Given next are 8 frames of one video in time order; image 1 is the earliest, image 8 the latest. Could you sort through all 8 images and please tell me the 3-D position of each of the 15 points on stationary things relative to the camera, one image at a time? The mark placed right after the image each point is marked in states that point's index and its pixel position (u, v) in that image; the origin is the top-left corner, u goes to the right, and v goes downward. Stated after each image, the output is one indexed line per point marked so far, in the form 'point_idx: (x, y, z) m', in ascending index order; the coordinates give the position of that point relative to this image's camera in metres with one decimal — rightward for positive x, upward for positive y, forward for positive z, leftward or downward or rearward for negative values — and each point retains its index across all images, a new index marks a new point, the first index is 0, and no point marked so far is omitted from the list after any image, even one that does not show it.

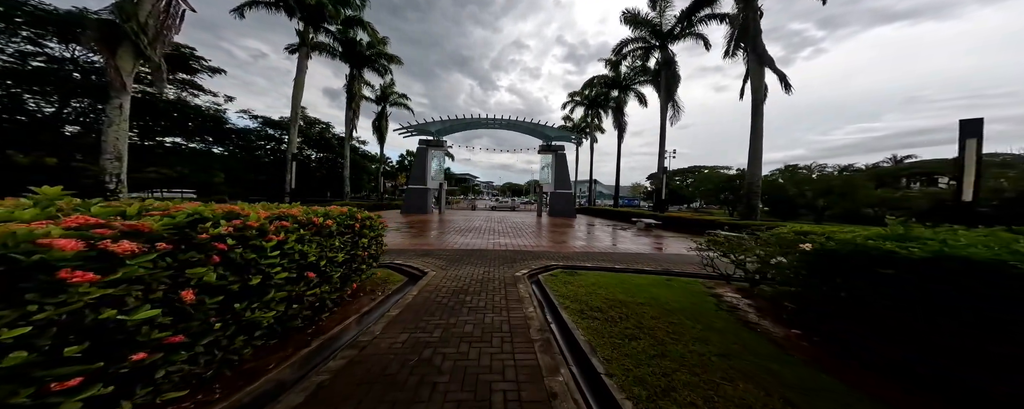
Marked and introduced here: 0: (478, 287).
0: (-0.6, -1.4, +4.9) m
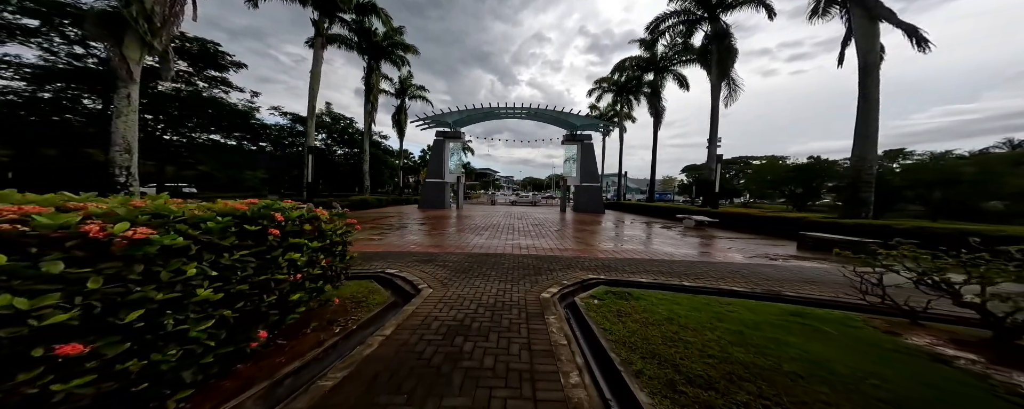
0: (-0.3, -1.3, +3.2) m
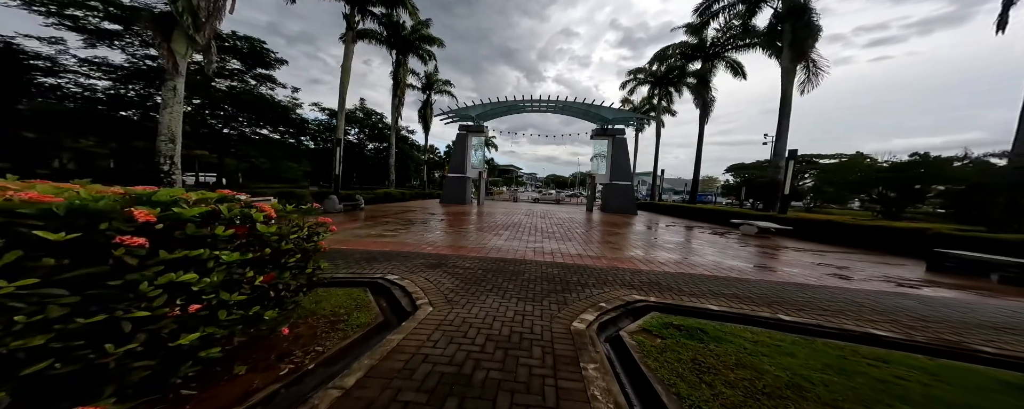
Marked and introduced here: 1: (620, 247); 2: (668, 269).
0: (-0.1, -1.3, +2.2) m
1: (+3.2, -1.2, +8.7) m
2: (+3.1, -1.3, +5.8) m
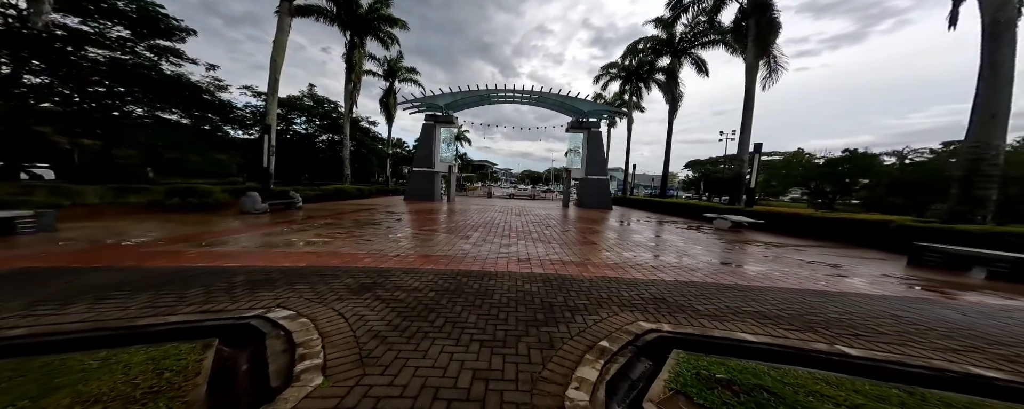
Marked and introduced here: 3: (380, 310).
0: (-0.3, -1.2, +0.9) m
1: (+2.3, -1.1, +7.7) m
2: (+2.5, -1.2, +4.8) m
3: (-1.4, -1.1, +3.1) m
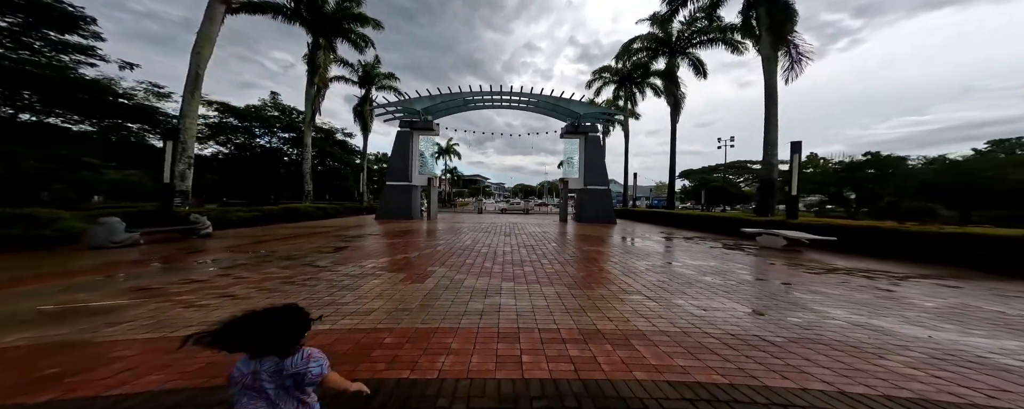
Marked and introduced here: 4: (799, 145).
0: (-0.5, -1.1, -1.8) m
1: (+2.0, -1.3, +5.0) m
2: (+2.3, -1.2, +2.2) m
3: (-1.6, -1.1, +0.3) m
4: (+8.7, +1.8, +8.8) m
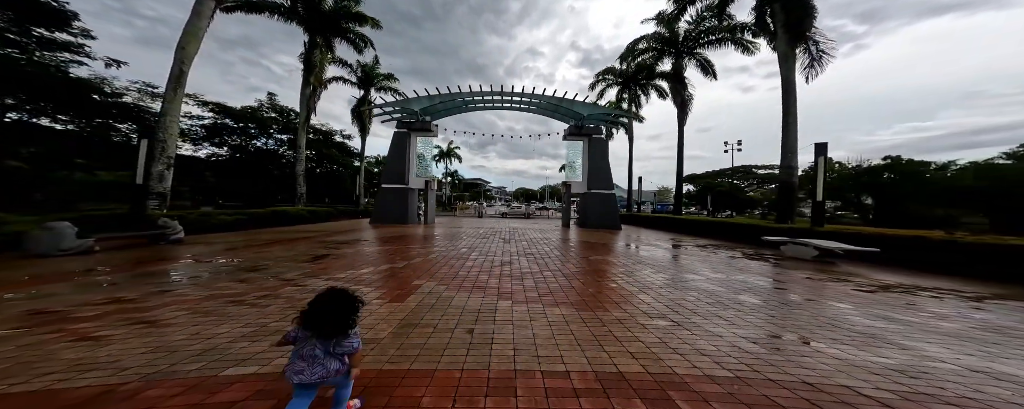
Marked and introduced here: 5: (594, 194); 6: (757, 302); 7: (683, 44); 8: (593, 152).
0: (-0.5, -1.1, -2.5) m
1: (+1.9, -1.4, +4.3) m
2: (+2.2, -1.2, +1.4) m
3: (-1.6, -1.1, -0.4) m
4: (+8.7, +1.6, +8.1) m
5: (+4.9, +0.6, +17.7) m
6: (+3.2, -1.3, +3.8) m
7: (+11.5, +10.8, +19.4) m
8: (+4.9, +3.2, +17.7) m
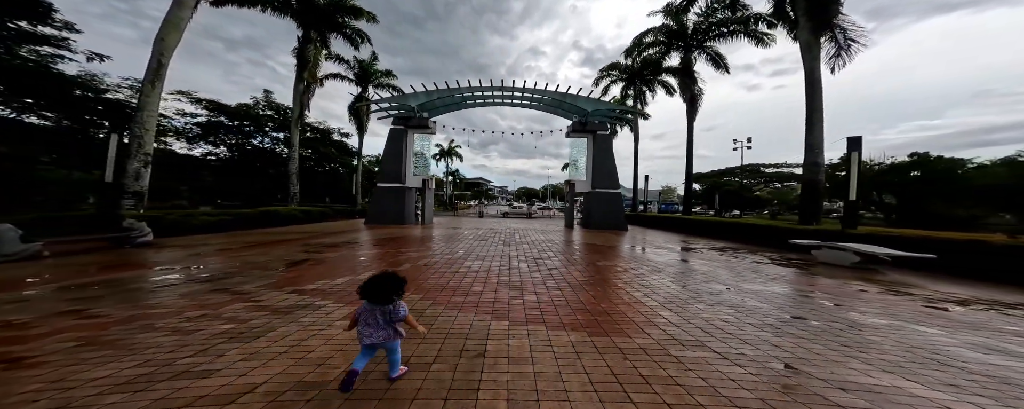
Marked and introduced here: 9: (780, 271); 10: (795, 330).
0: (-0.6, -1.1, -3.2) m
1: (+1.9, -1.3, +3.6) m
2: (+2.2, -1.2, +0.7) m
3: (-1.7, -1.1, -1.1) m
4: (+8.7, +1.7, +7.3) m
5: (+5.0, +0.6, +16.9) m
6: (+3.1, -1.3, +3.0) m
7: (+11.6, +10.8, +18.7) m
8: (+5.0, +3.2, +17.0) m
9: (+5.4, -1.4, +5.9) m
10: (+2.7, -1.3, +2.8) m
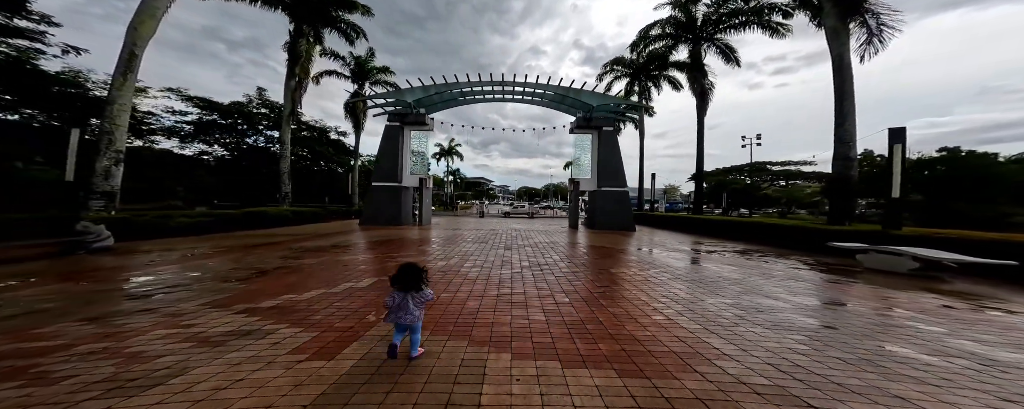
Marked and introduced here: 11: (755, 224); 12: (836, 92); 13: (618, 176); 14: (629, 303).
0: (-0.6, -1.0, -4.0) m
1: (+1.9, -1.3, +2.8) m
2: (+2.2, -1.2, 0.0) m
3: (-1.7, -1.1, -1.8) m
4: (+8.7, +1.7, +6.5) m
5: (+5.1, +0.6, +16.1) m
6: (+3.2, -1.2, +2.3) m
7: (+11.6, +10.8, +17.9) m
8: (+5.1, +3.2, +16.2) m
9: (+5.5, -1.4, +5.1) m
10: (+2.7, -1.2, +2.1) m
11: (+8.9, -0.7, +10.5) m
12: (+9.6, +3.4, +8.6) m
13: (+5.8, +1.5, +15.8) m
14: (+1.5, -1.4, +4.1) m
